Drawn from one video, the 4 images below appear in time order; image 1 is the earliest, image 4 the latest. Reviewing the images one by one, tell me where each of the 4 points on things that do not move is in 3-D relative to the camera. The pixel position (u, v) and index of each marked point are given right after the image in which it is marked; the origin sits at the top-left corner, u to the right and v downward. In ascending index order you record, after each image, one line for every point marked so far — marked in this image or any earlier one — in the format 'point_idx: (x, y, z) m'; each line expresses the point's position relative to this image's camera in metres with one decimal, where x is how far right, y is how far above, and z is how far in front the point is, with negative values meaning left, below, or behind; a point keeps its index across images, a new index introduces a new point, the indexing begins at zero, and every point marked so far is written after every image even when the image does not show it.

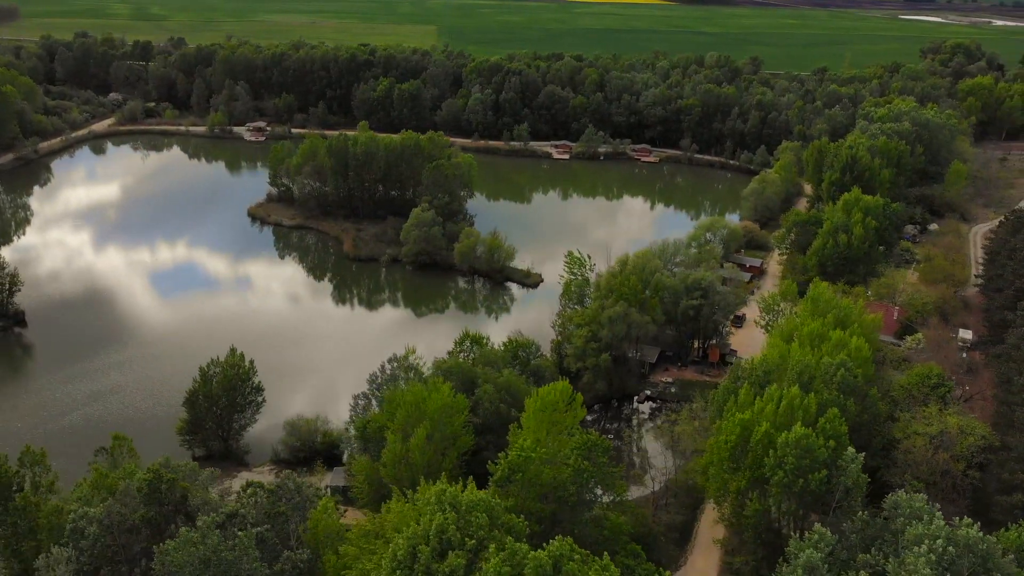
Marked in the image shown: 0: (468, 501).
0: (-0.6, -3.8, +14.9) m
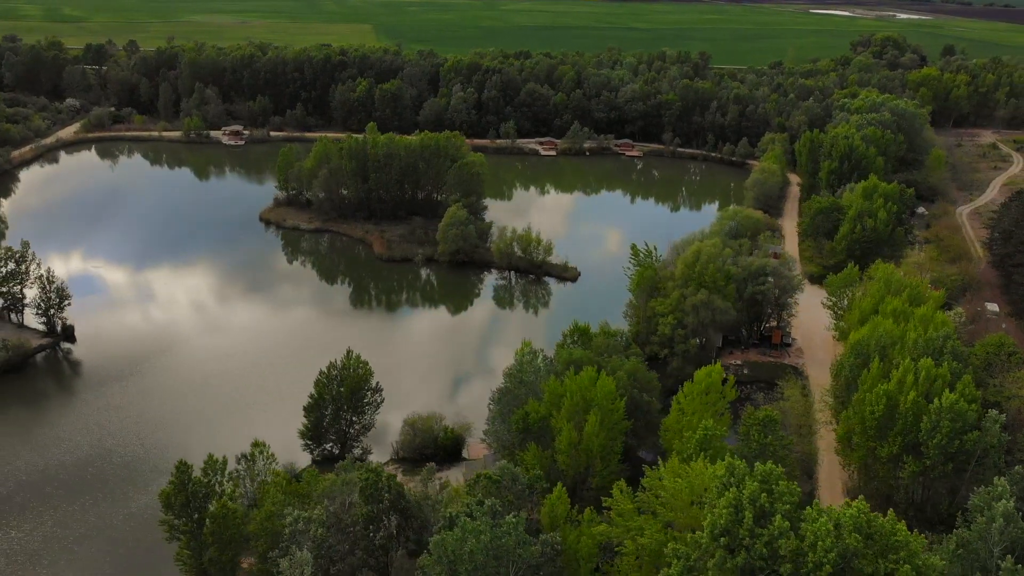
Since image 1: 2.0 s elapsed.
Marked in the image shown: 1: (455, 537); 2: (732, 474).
0: (+4.8, -3.5, +16.2) m
1: (-1.2, -5.1, +17.3) m
2: (+4.4, -3.6, +16.7) m
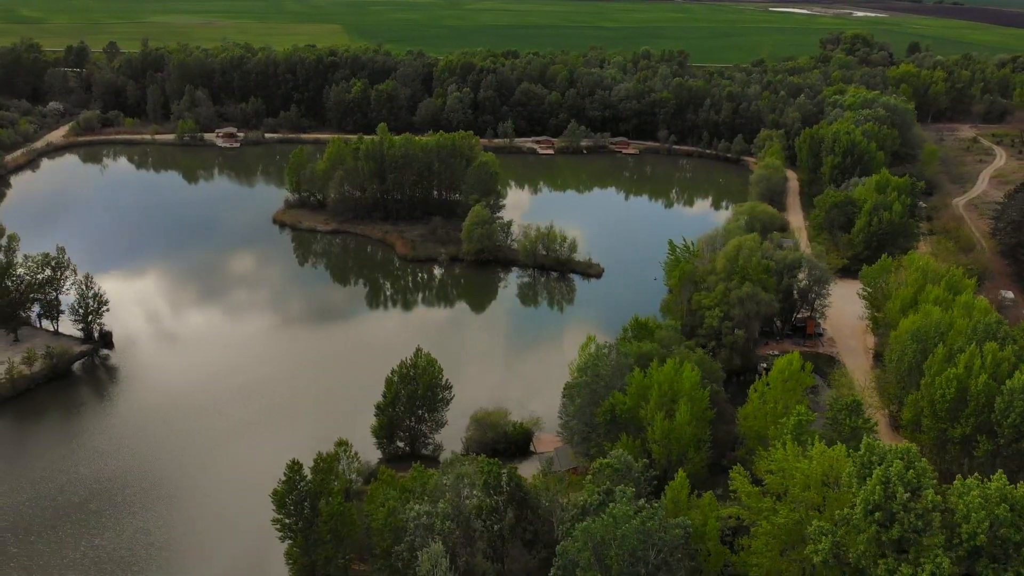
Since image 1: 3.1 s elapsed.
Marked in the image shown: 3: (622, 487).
0: (+7.8, -3.3, +17.1) m
1: (+1.8, -5.0, +17.9) m
2: (+7.4, -3.4, +17.5) m
3: (+2.5, -4.6, +19.3) m
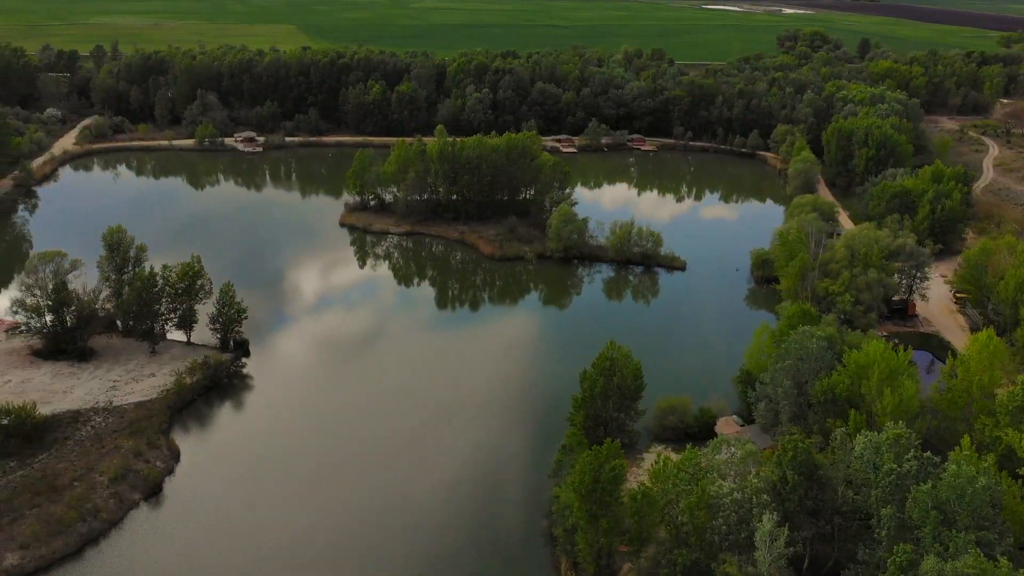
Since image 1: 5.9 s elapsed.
0: (+16.0, -2.8, +19.6) m
1: (+10.0, -4.7, +19.9) m
2: (+15.5, -2.9, +20.0) m
3: (+10.5, -4.2, +21.4) m
